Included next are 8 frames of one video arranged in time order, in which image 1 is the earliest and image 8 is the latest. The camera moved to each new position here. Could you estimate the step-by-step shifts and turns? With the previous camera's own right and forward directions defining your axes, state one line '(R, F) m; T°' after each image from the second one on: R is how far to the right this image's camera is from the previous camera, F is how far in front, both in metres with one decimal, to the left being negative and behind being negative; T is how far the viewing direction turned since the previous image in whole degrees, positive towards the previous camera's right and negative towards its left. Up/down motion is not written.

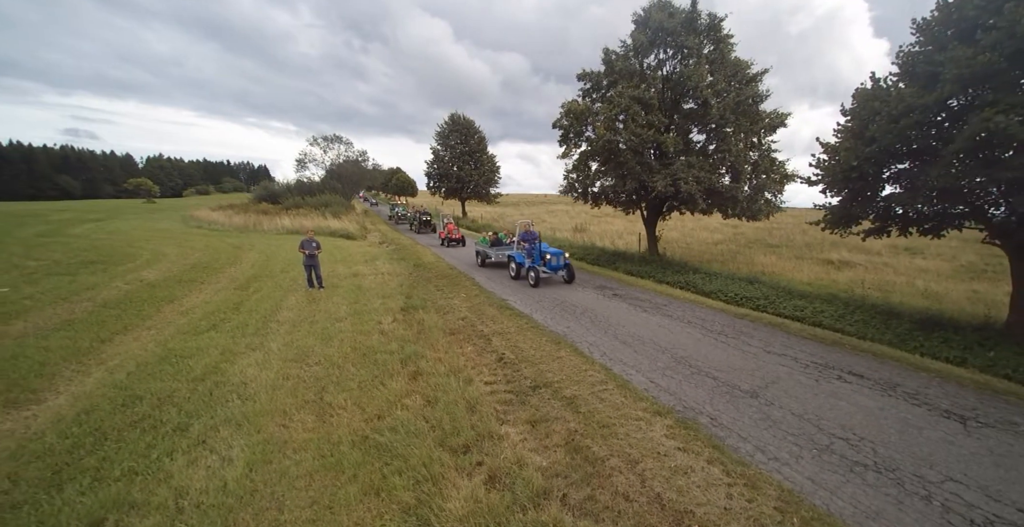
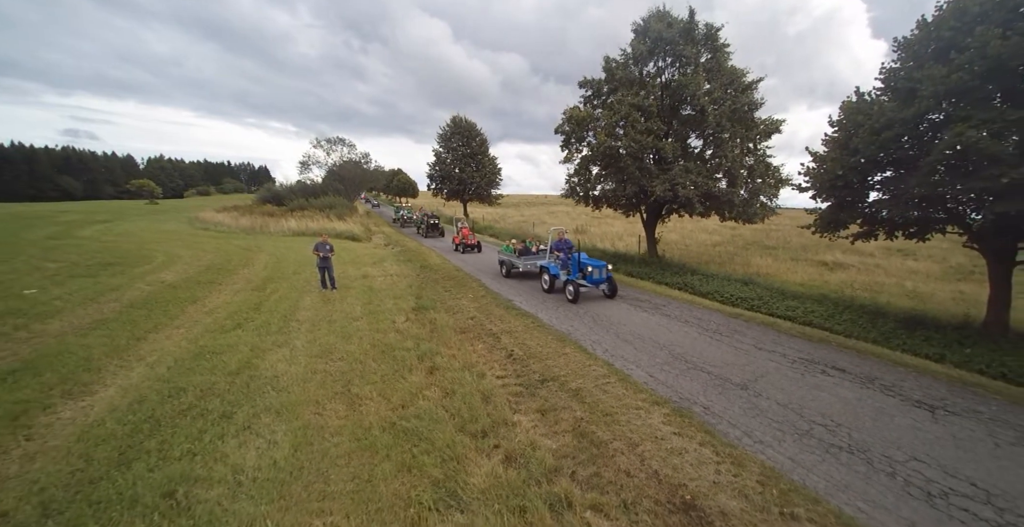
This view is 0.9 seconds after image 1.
(-0.2, -0.5) m; 0°
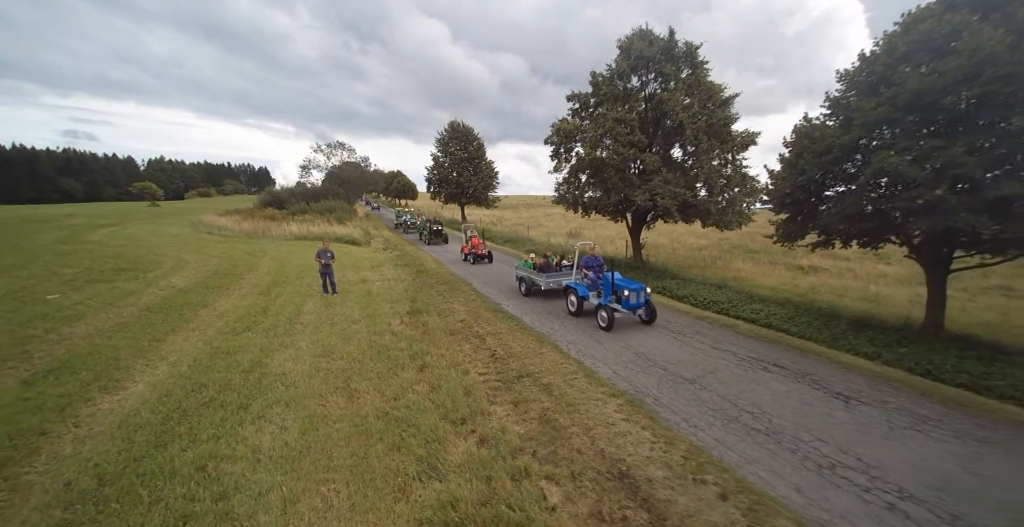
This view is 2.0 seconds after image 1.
(+0.4, -0.9) m; 0°
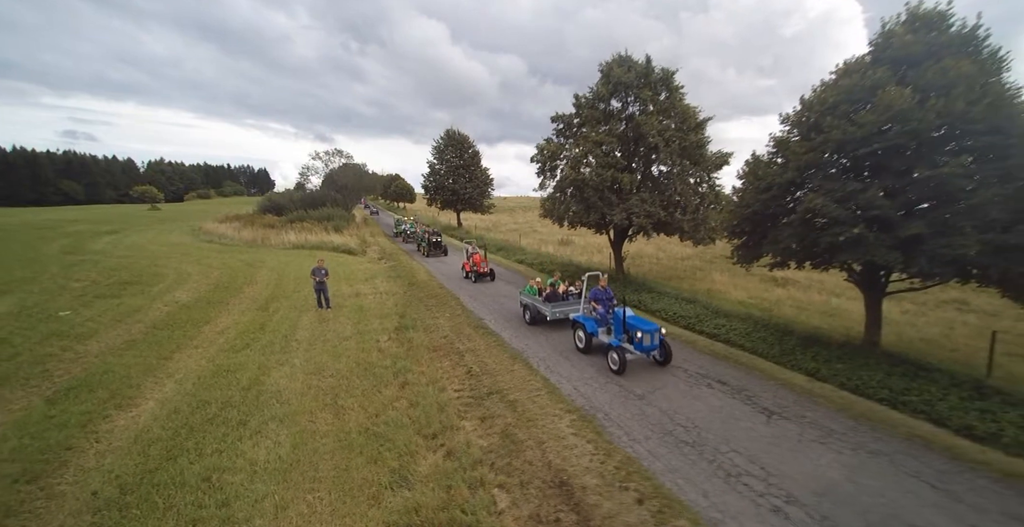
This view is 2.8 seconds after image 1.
(+0.6, -0.8) m; 0°
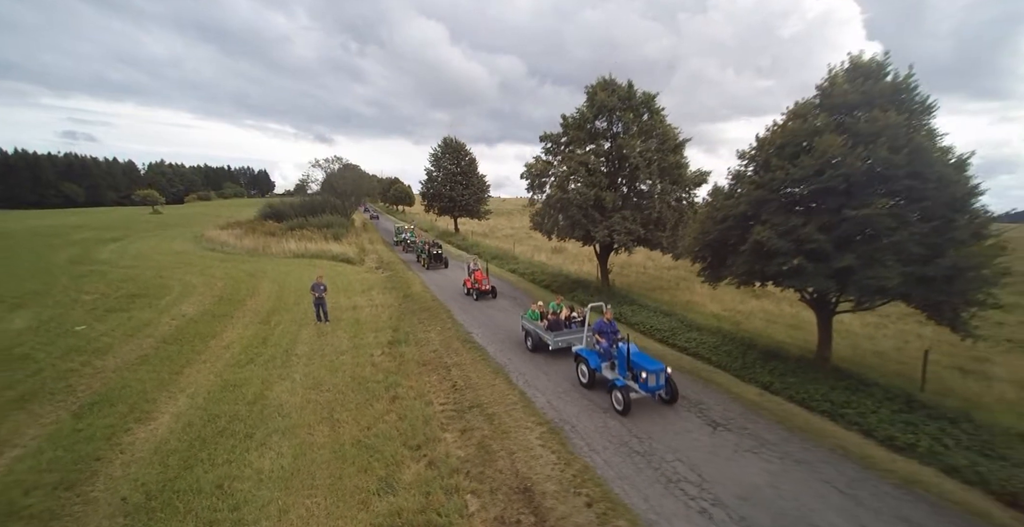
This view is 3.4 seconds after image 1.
(+0.5, -0.9) m; 0°
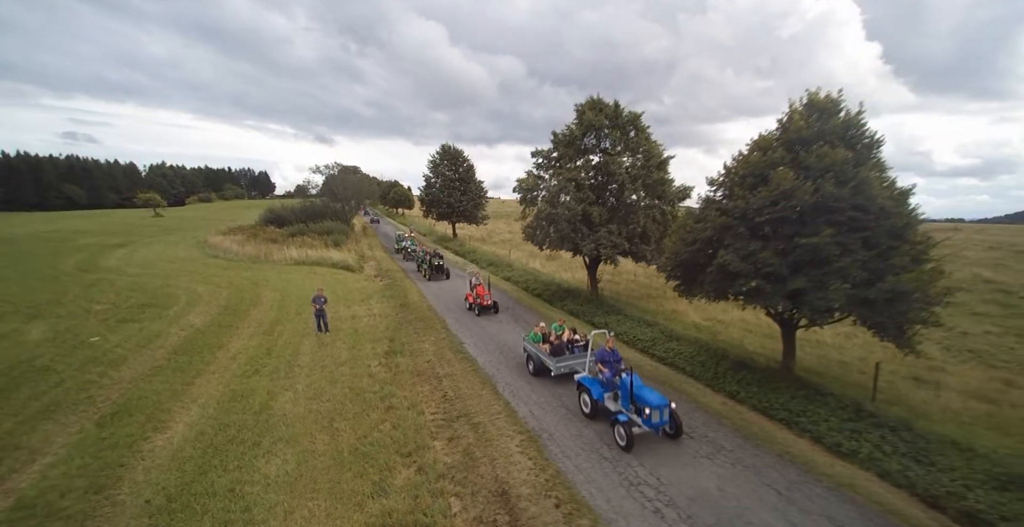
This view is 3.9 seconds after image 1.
(+0.4, -0.8) m; 0°
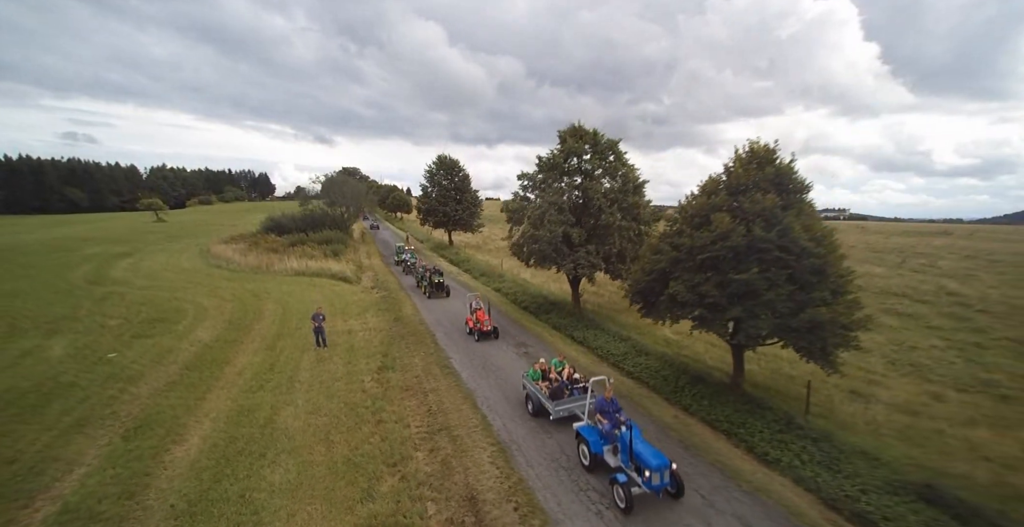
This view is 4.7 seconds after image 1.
(+0.7, -1.3) m; 0°
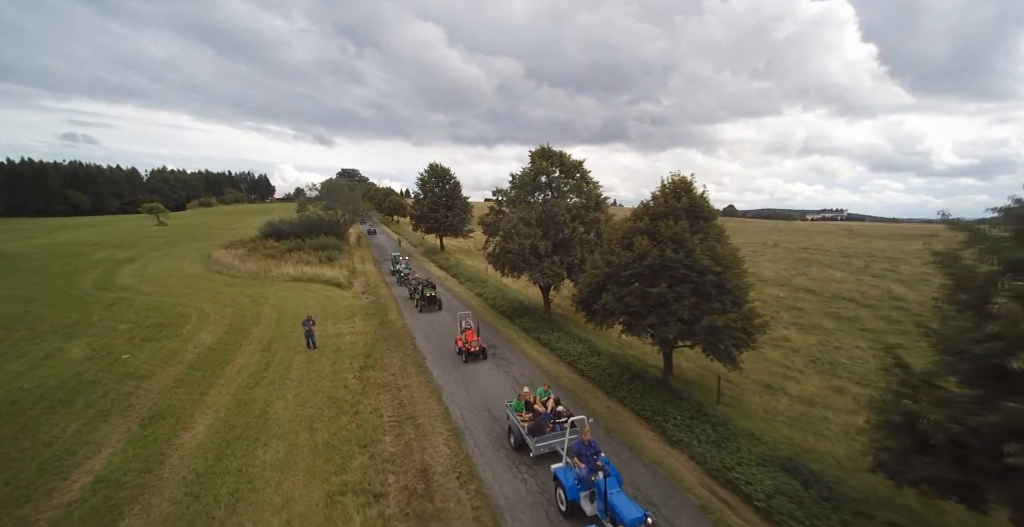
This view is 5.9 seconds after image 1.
(+1.4, -2.0) m; 0°
